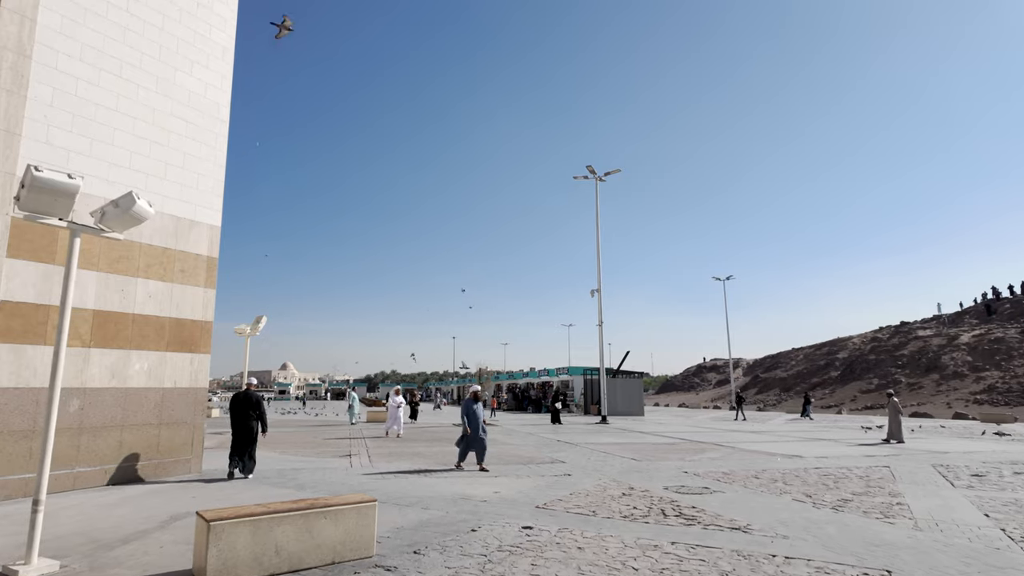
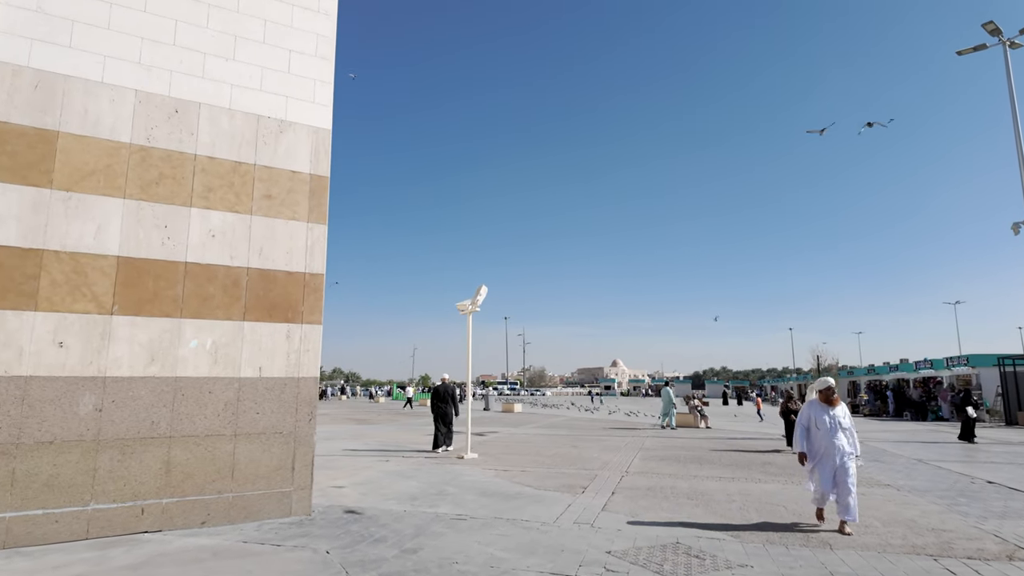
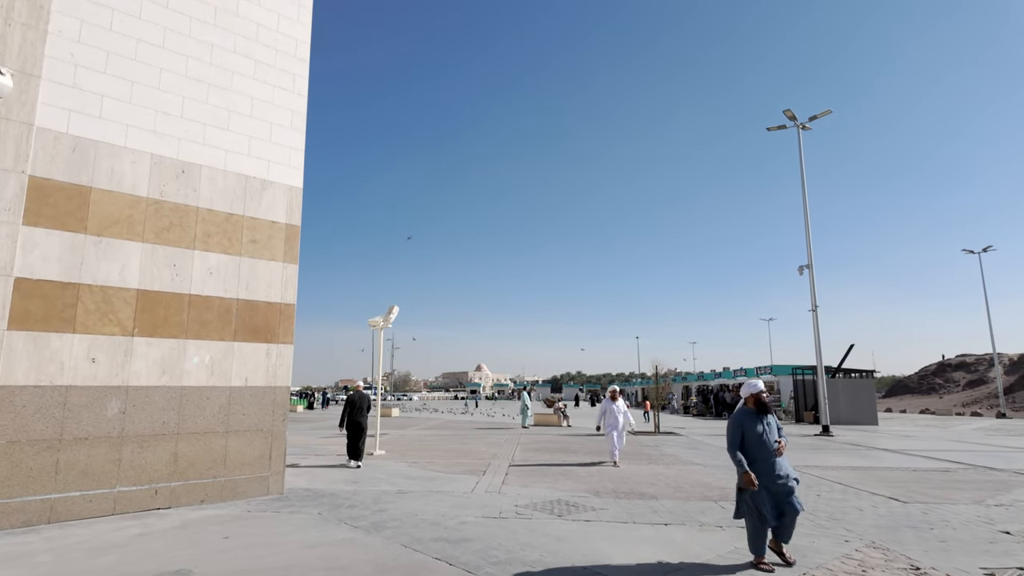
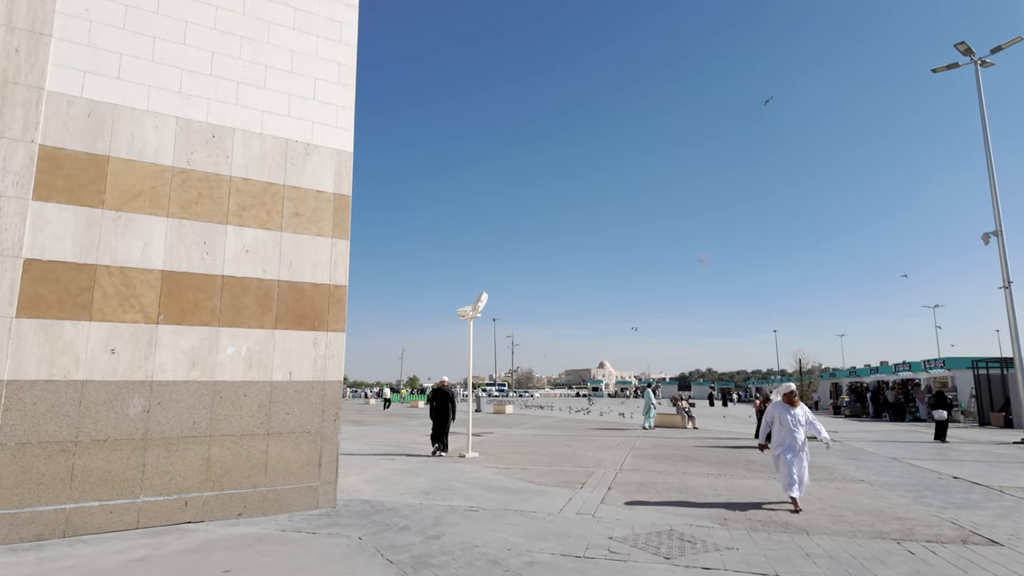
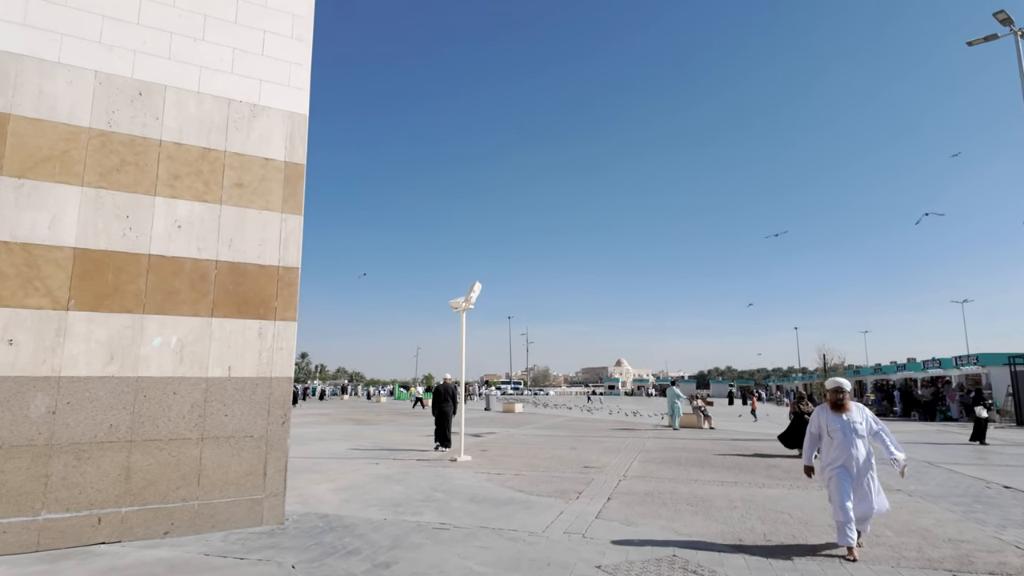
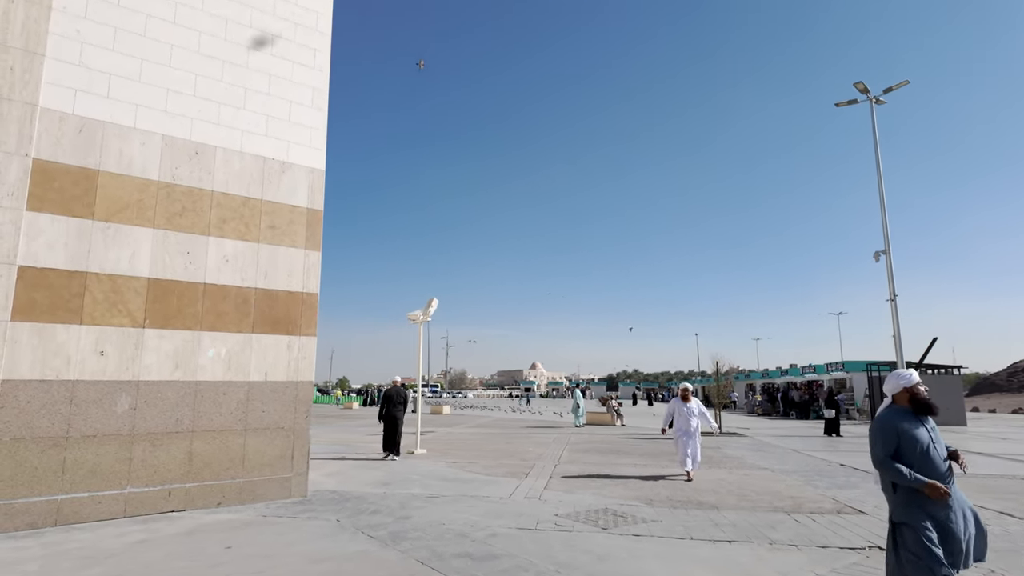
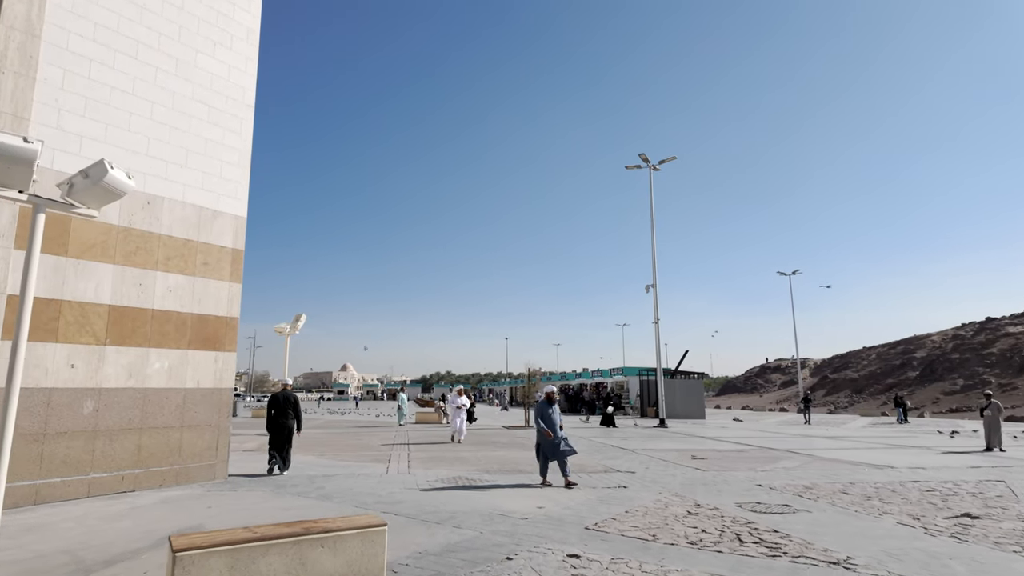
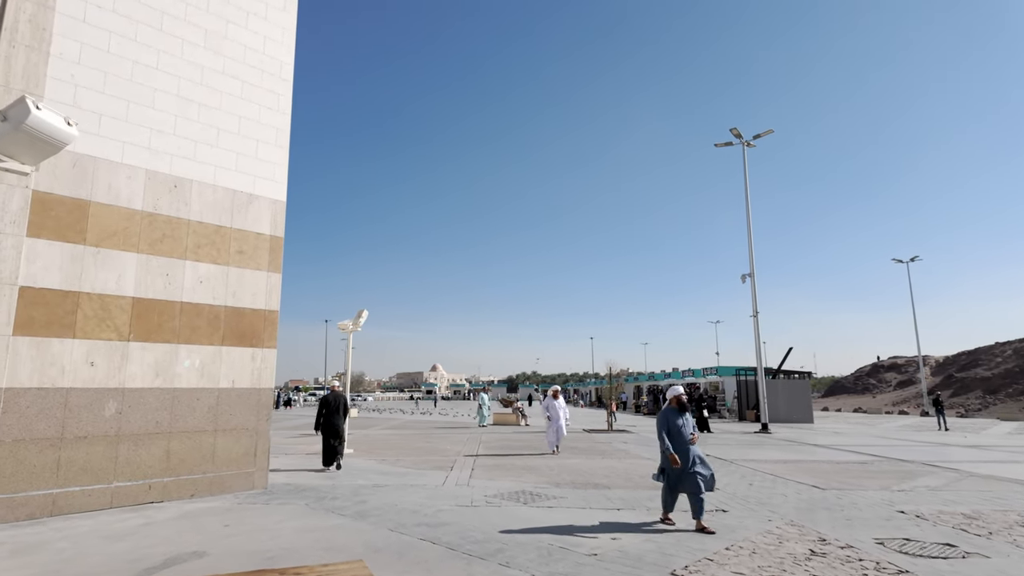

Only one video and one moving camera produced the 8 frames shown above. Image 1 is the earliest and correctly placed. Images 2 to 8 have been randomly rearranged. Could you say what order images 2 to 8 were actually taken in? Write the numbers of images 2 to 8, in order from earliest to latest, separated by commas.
7, 8, 3, 6, 4, 2, 5
